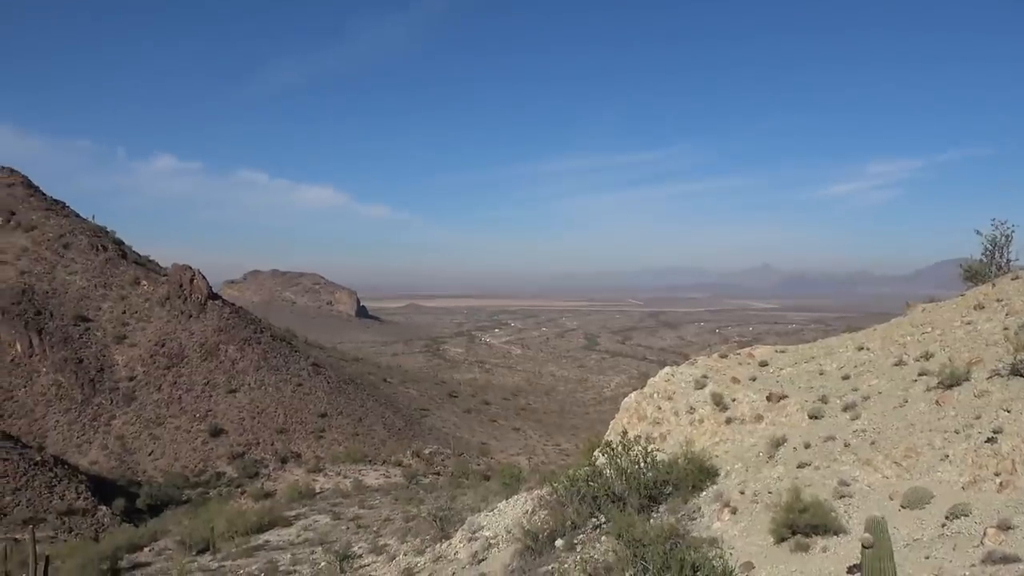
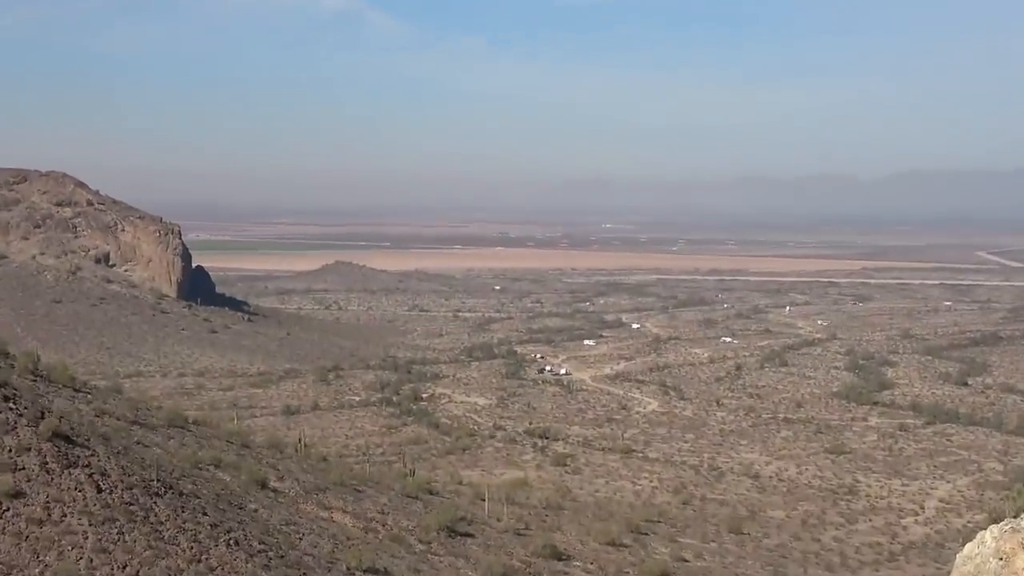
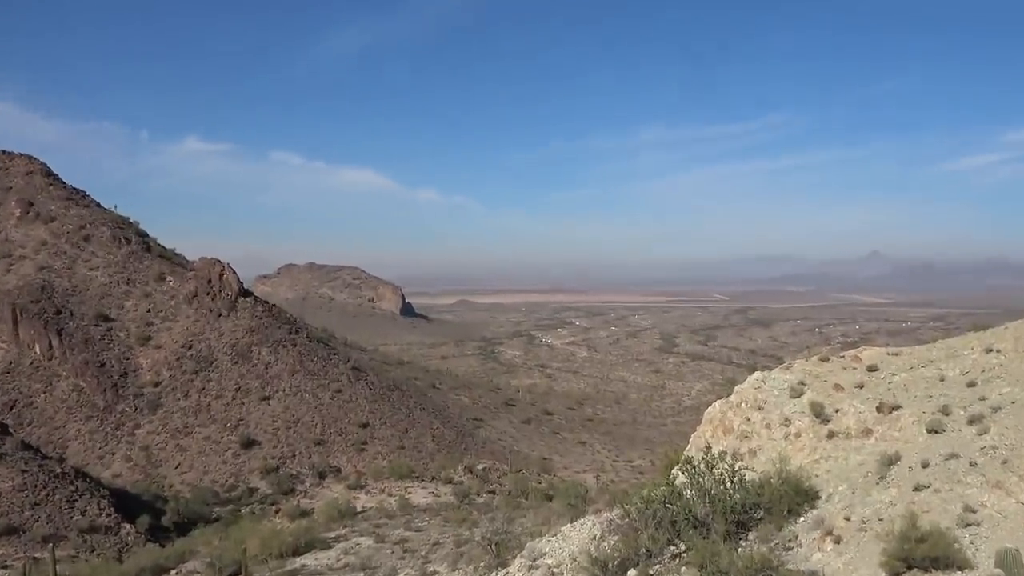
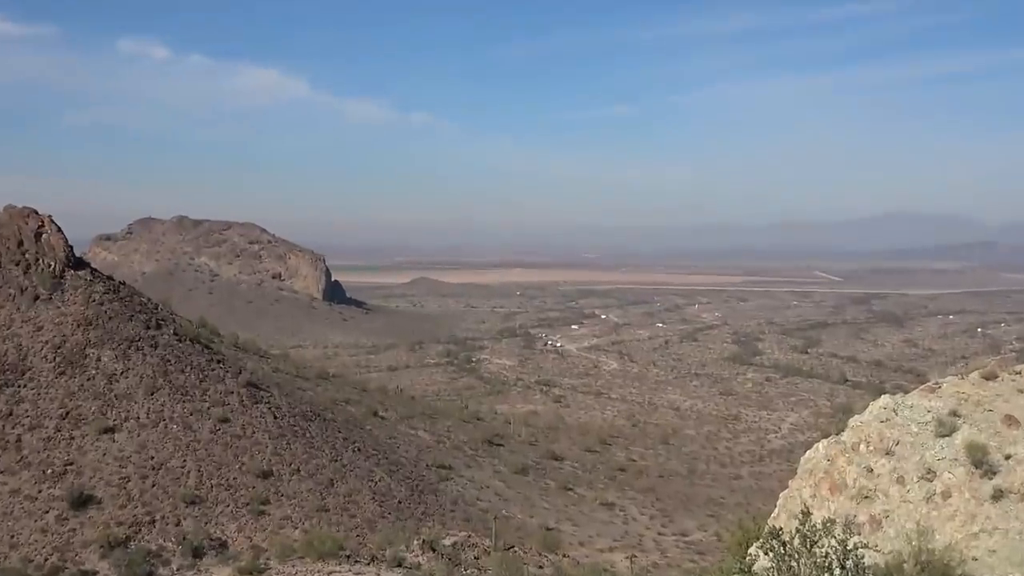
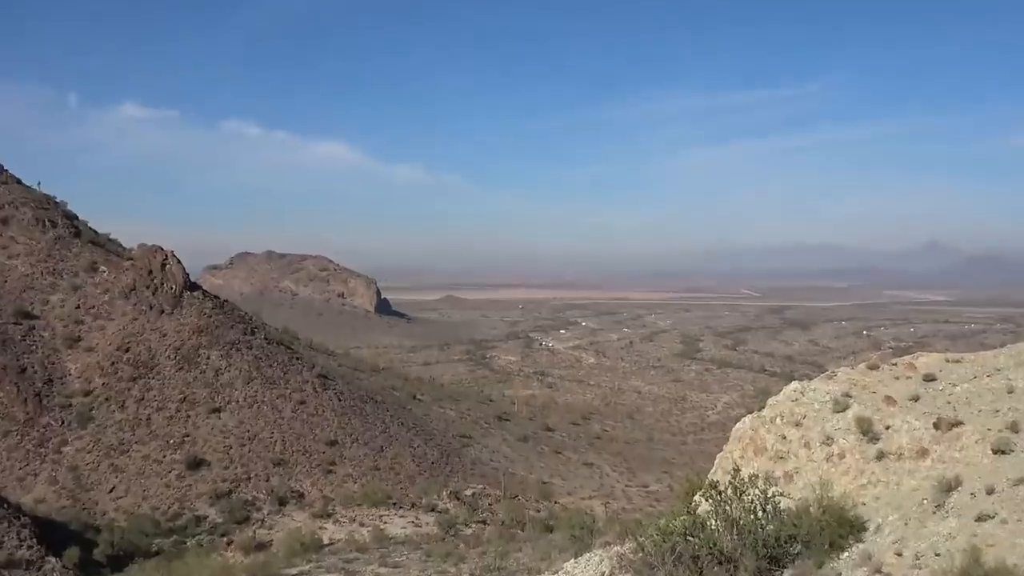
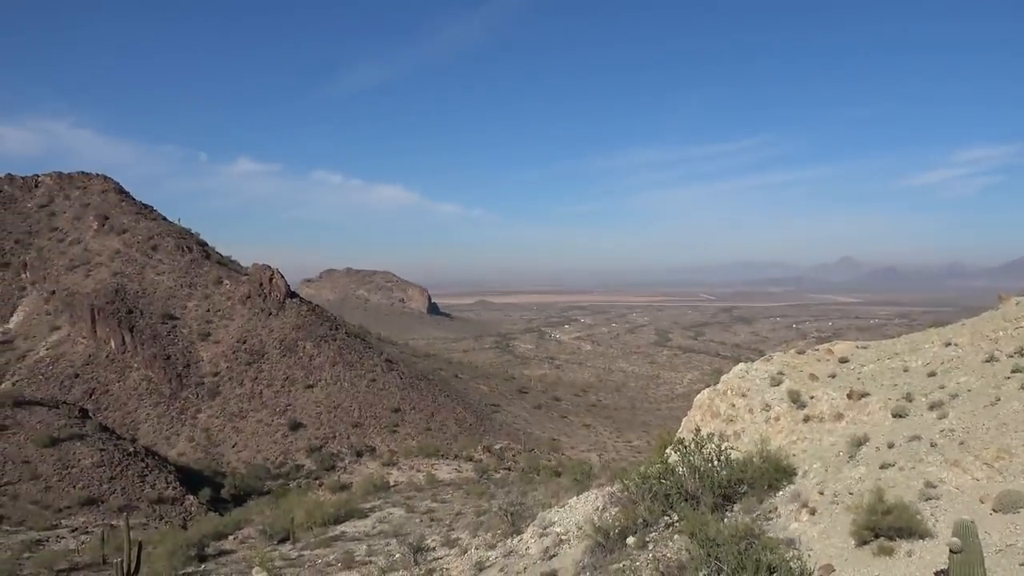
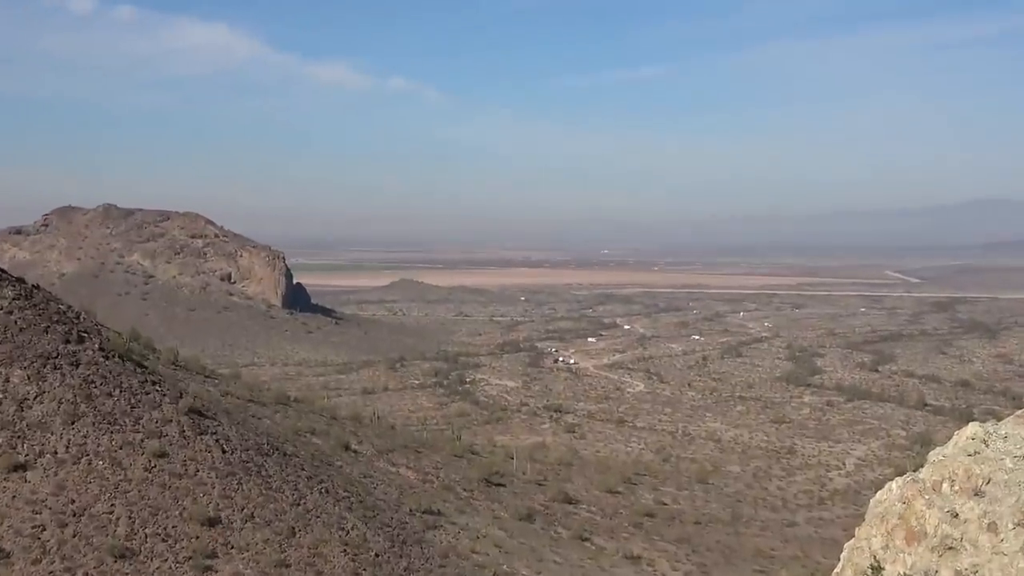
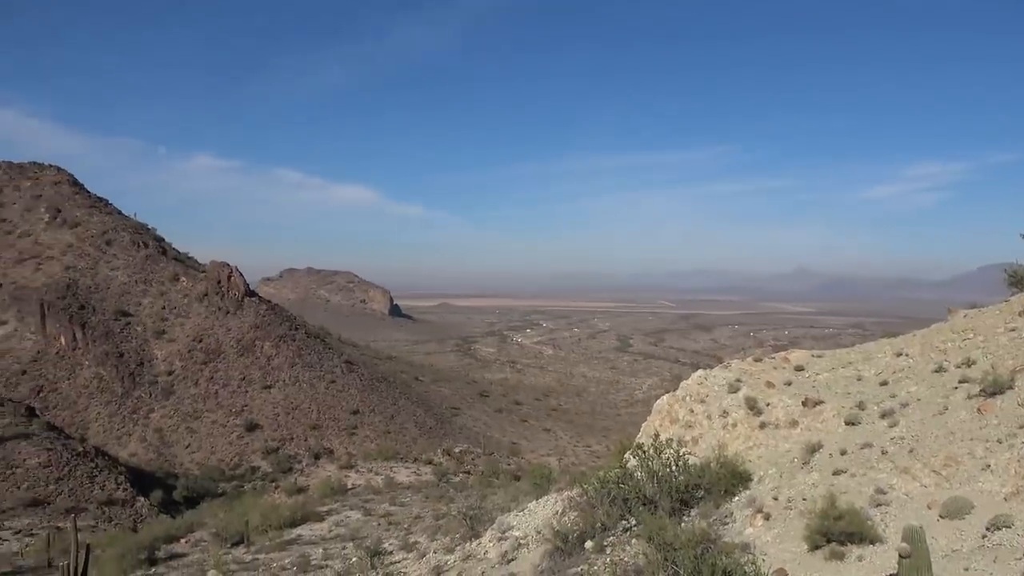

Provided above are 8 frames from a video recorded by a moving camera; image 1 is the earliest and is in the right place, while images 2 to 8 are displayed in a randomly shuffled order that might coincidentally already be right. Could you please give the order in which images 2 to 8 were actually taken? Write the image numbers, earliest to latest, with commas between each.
8, 6, 3, 5, 4, 7, 2
